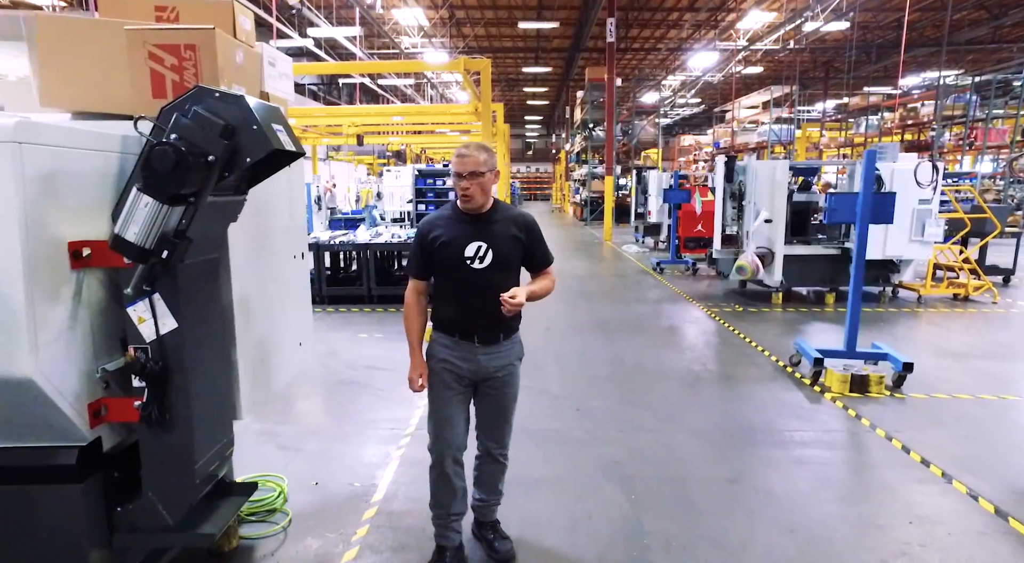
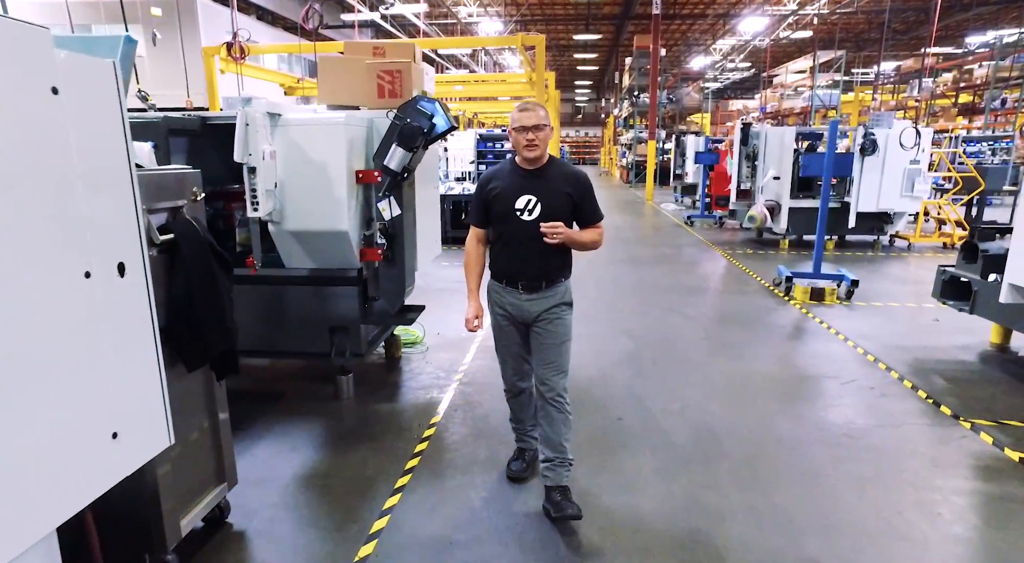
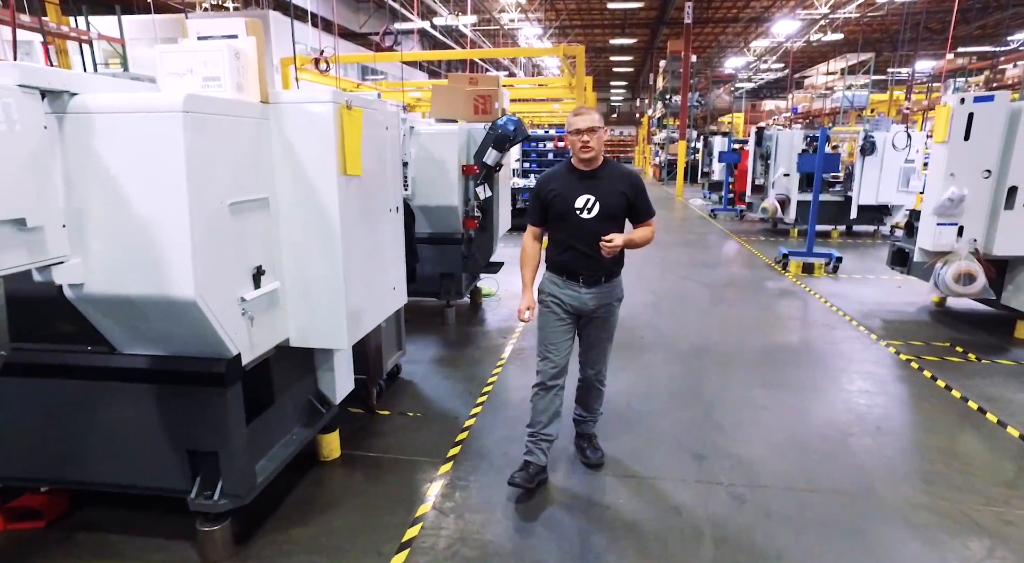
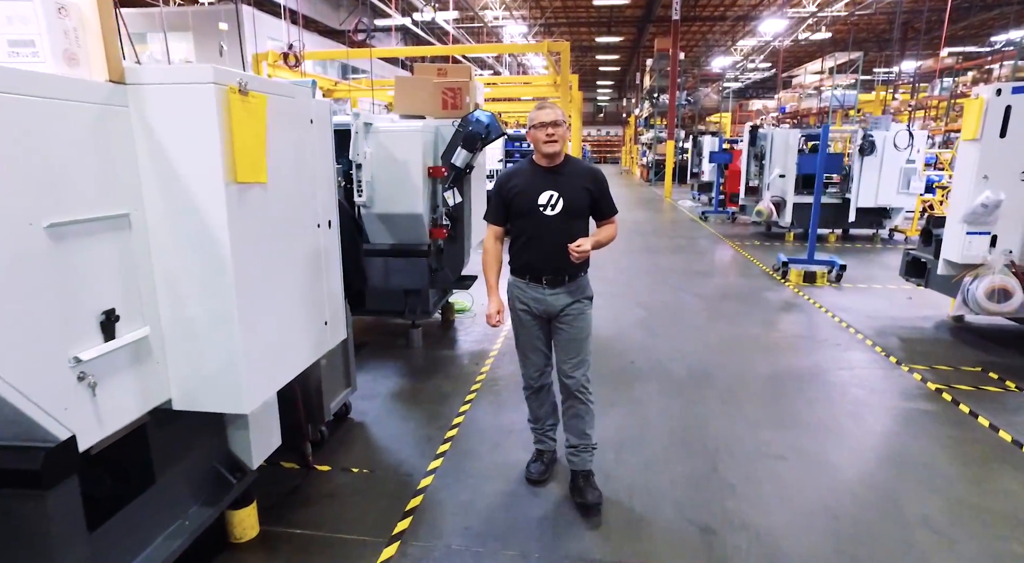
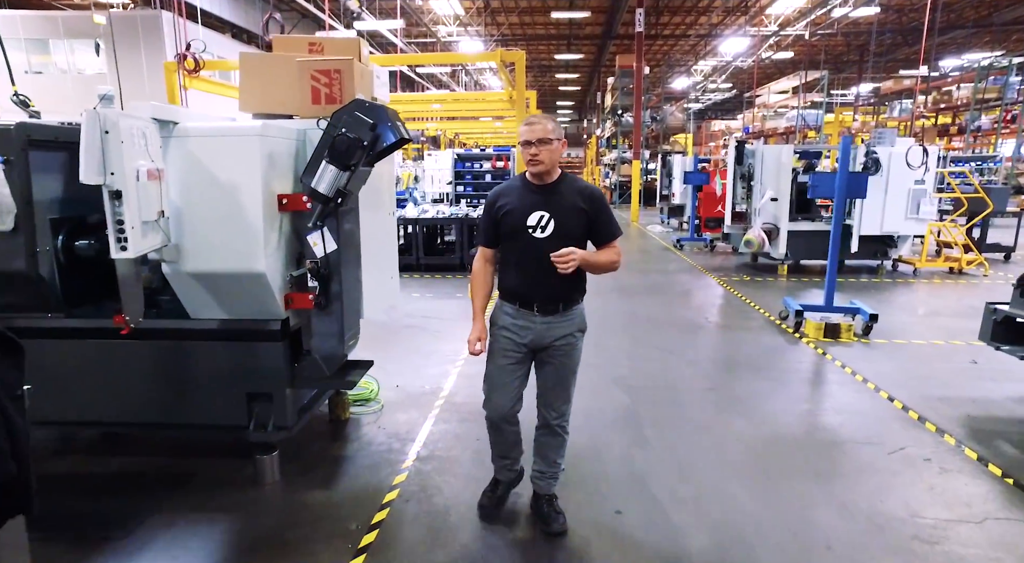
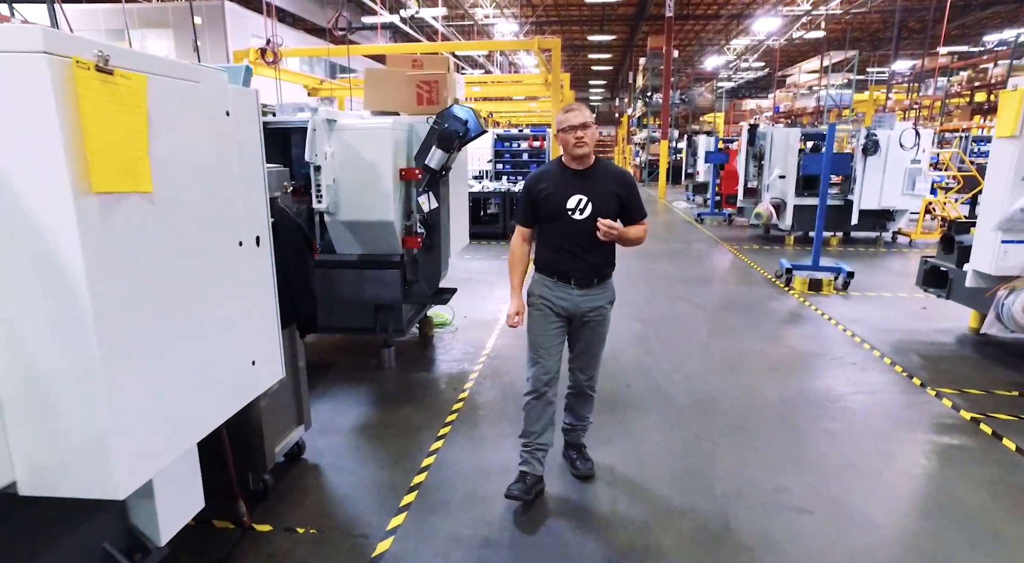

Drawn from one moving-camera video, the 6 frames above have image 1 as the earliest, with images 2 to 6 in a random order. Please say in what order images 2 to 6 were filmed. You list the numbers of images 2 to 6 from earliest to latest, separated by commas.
5, 2, 6, 4, 3
